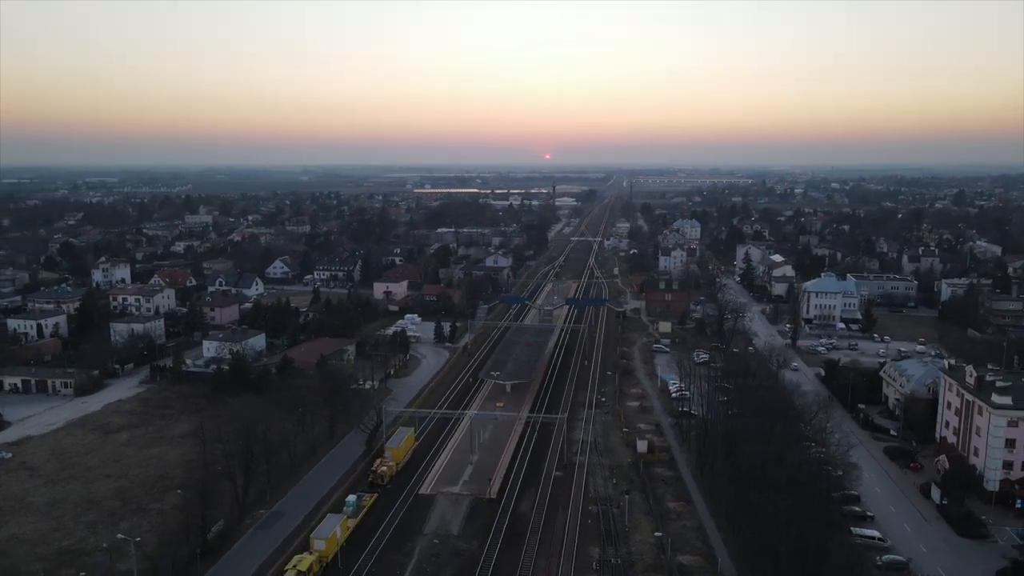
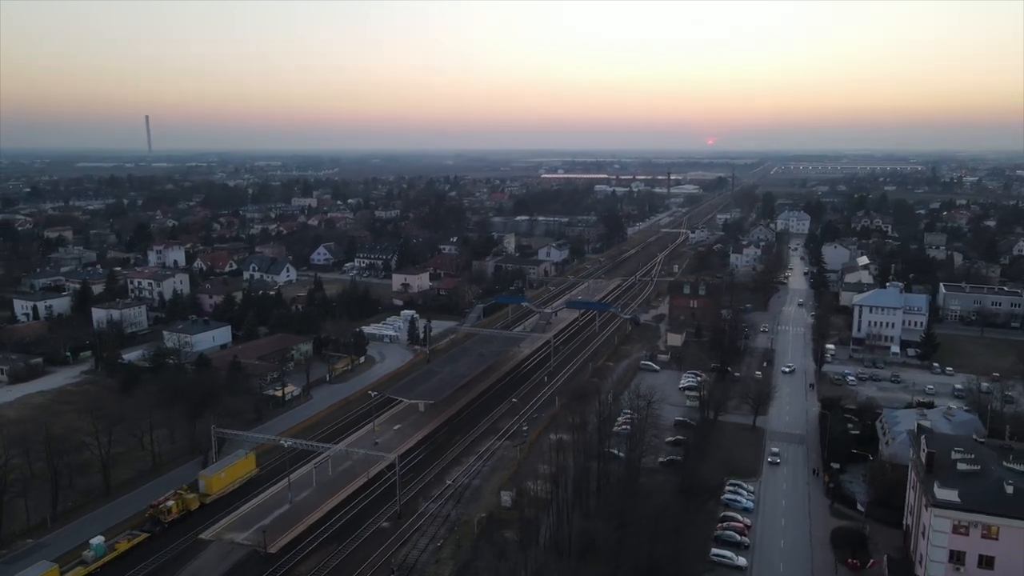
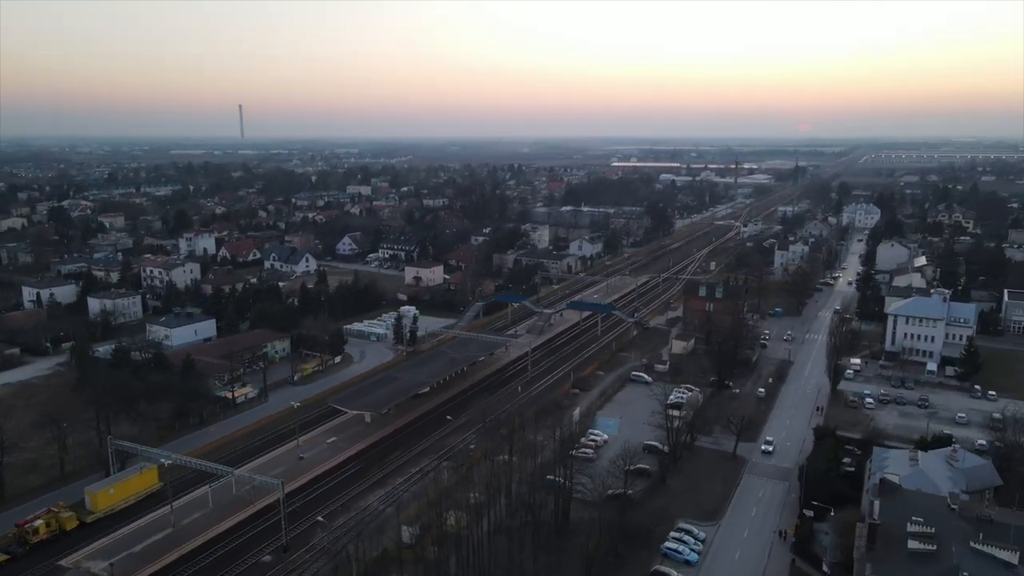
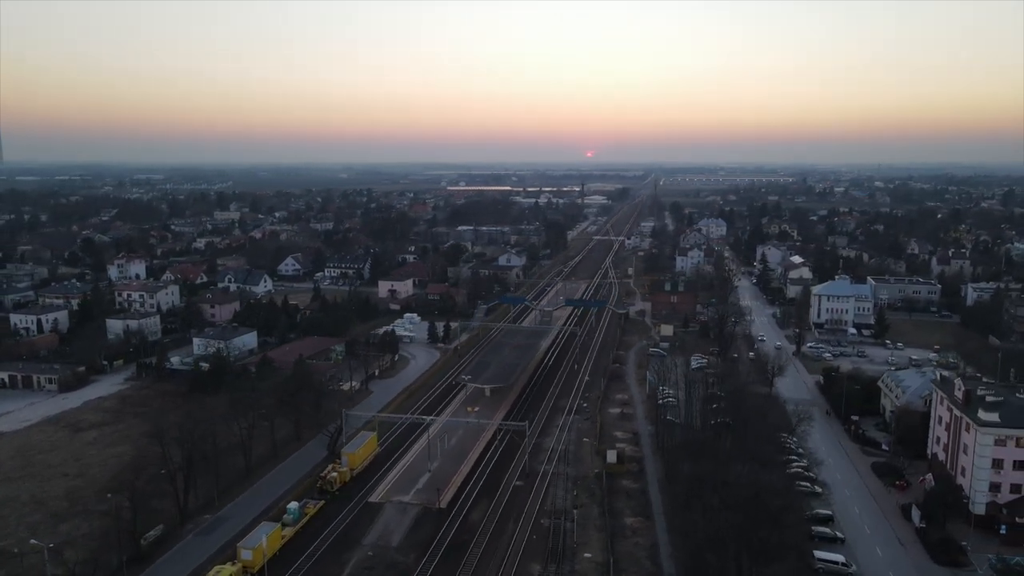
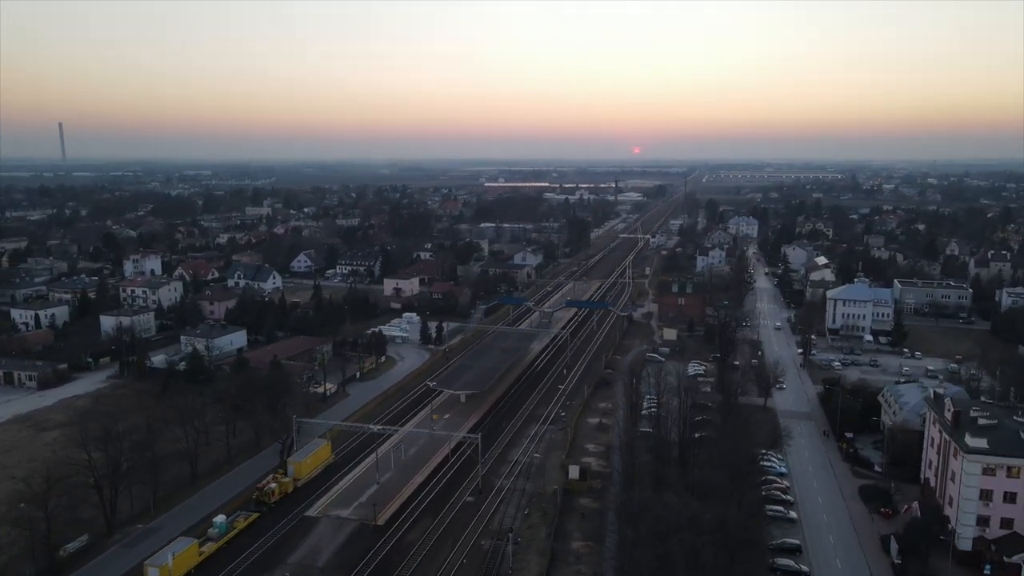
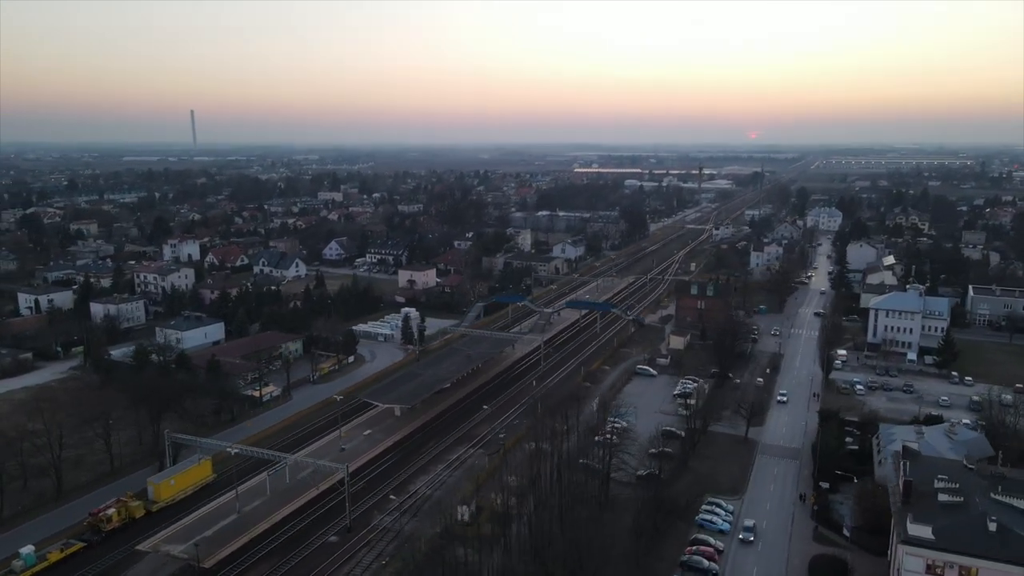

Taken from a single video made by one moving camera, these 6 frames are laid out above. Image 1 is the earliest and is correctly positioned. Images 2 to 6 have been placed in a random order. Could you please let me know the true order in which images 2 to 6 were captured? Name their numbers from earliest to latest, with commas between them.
4, 5, 2, 6, 3
